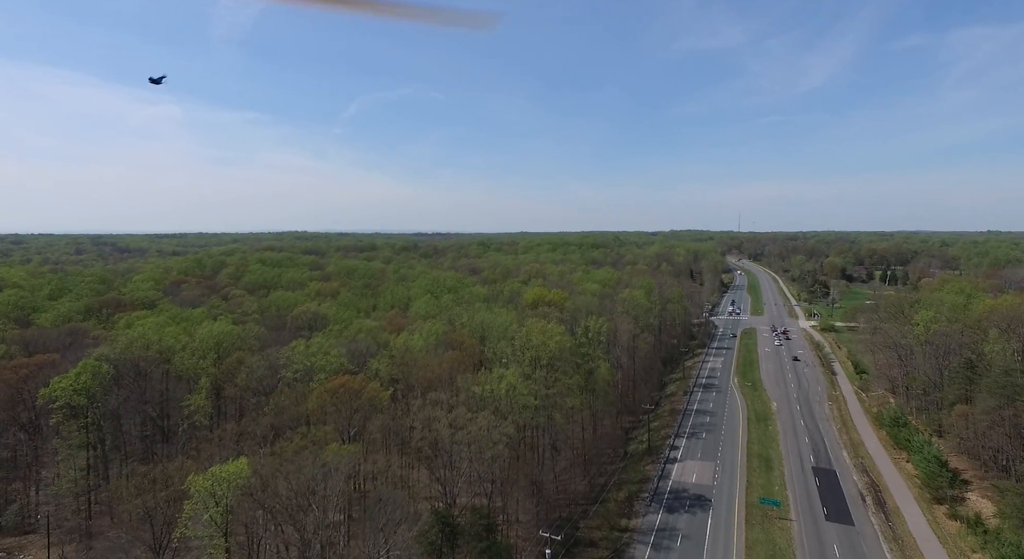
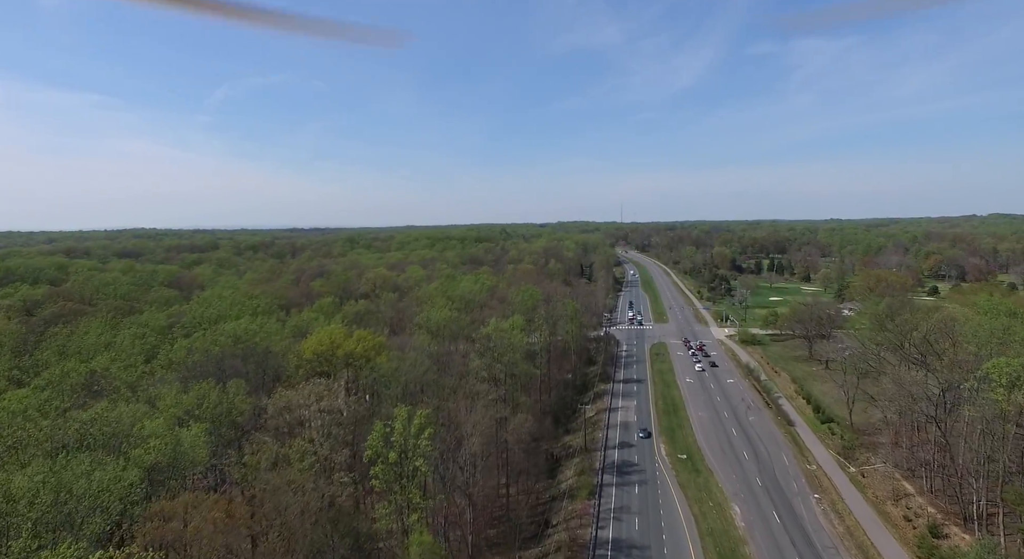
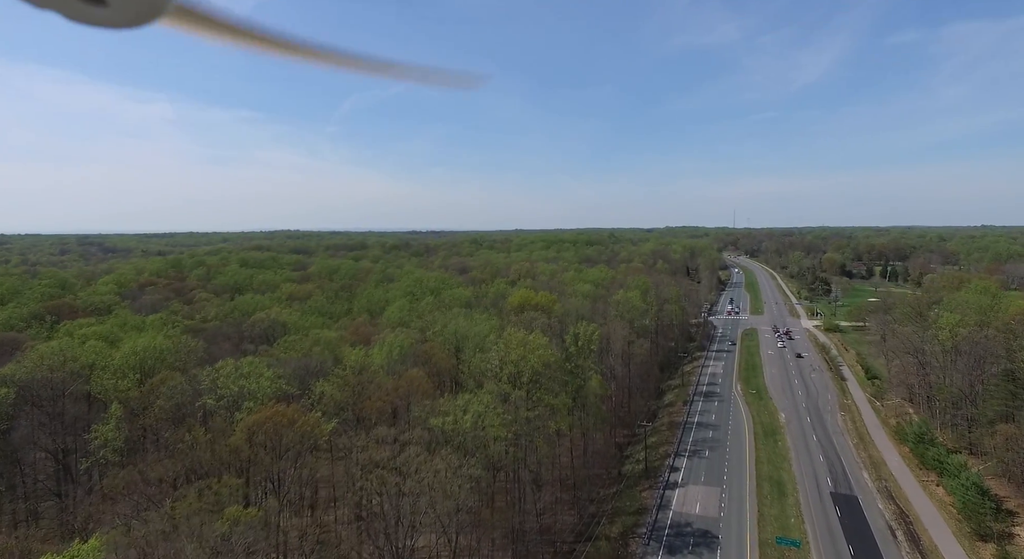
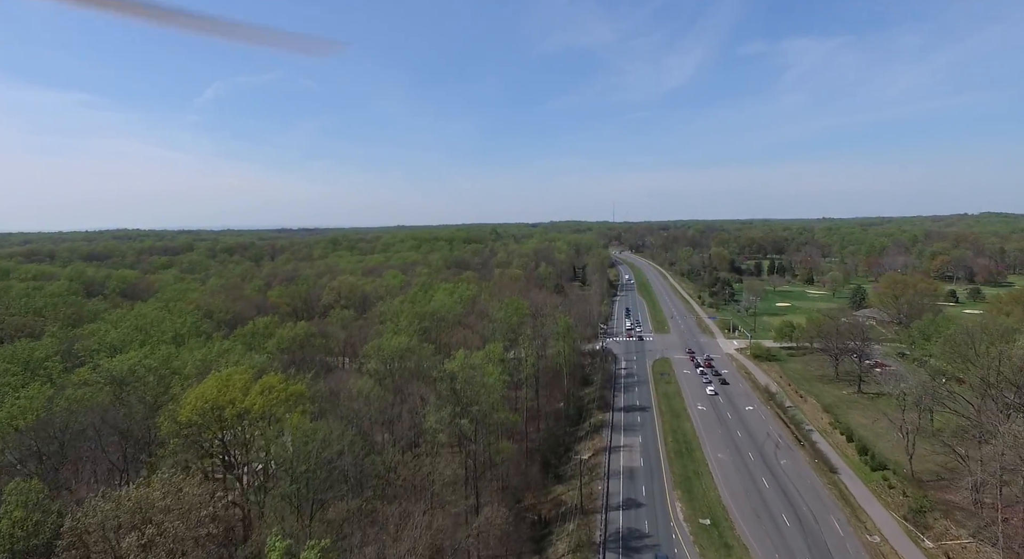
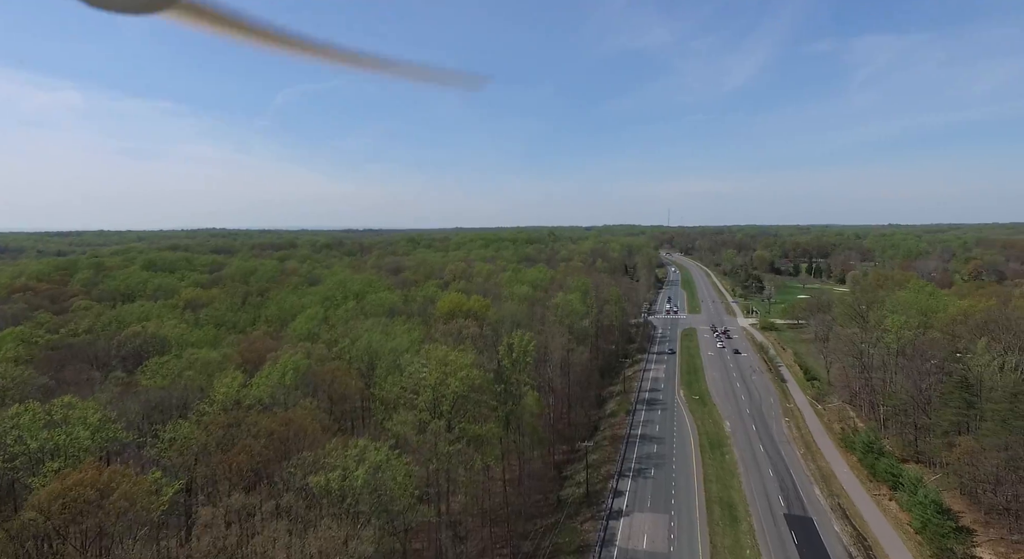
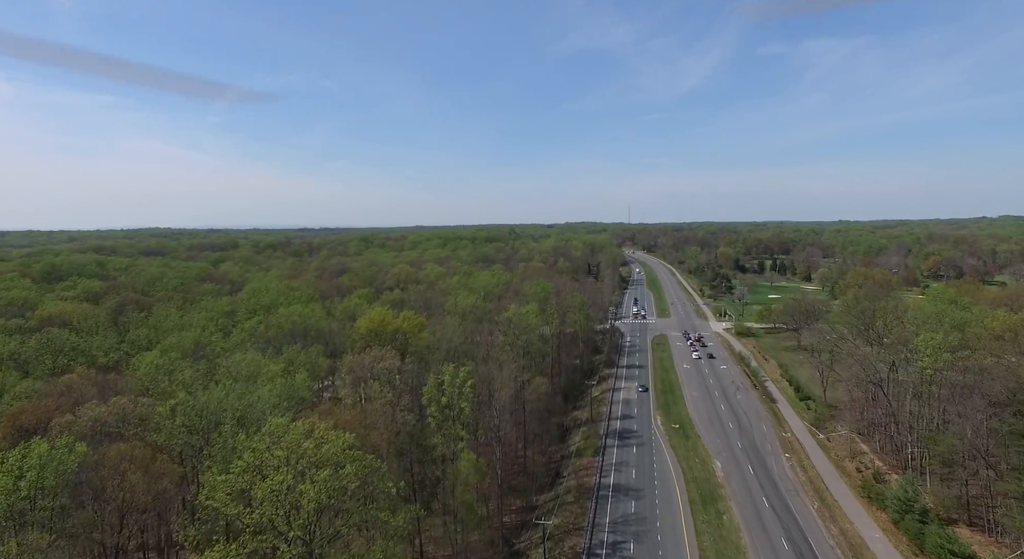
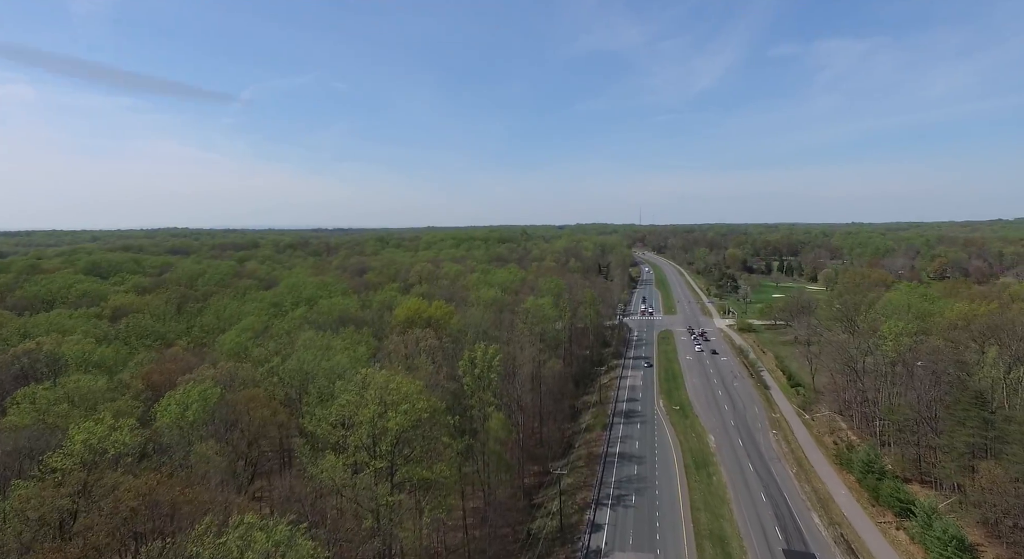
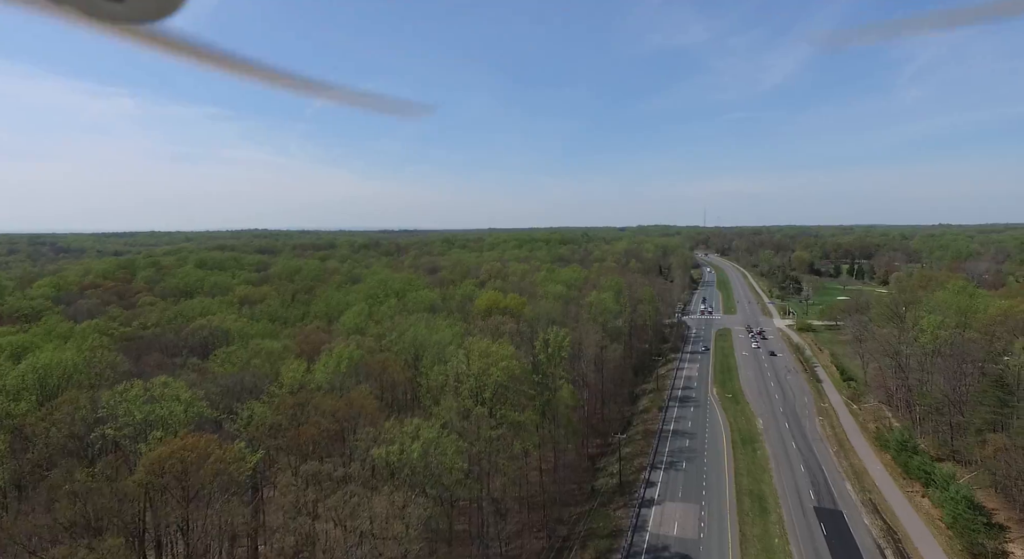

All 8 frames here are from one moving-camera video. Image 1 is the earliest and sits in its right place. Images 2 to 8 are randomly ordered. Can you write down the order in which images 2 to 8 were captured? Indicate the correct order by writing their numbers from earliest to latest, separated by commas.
3, 8, 5, 7, 6, 2, 4
